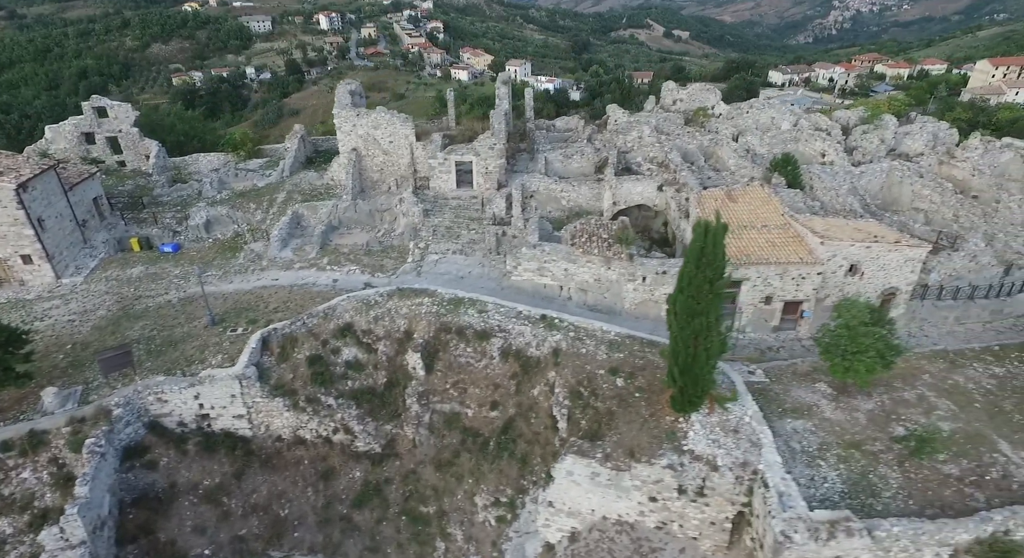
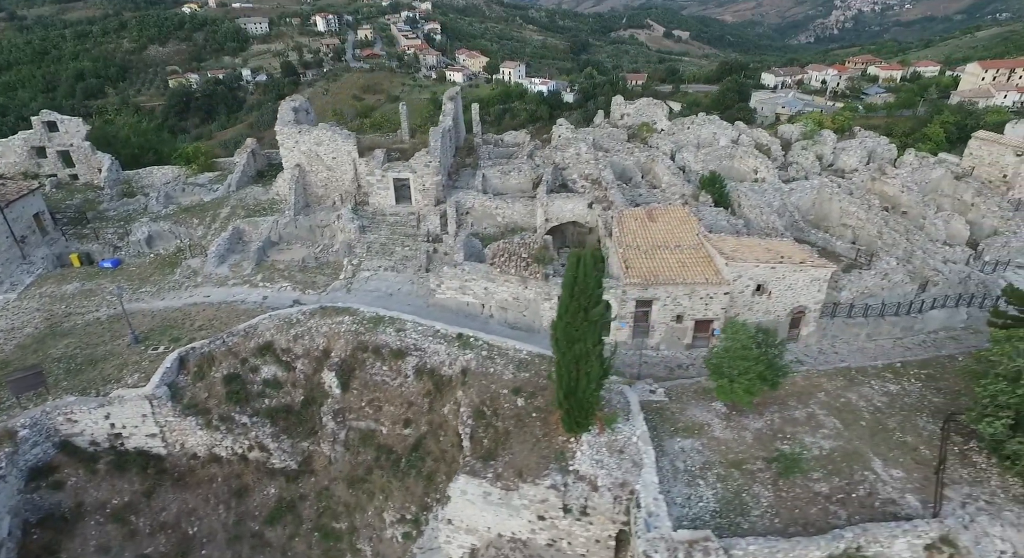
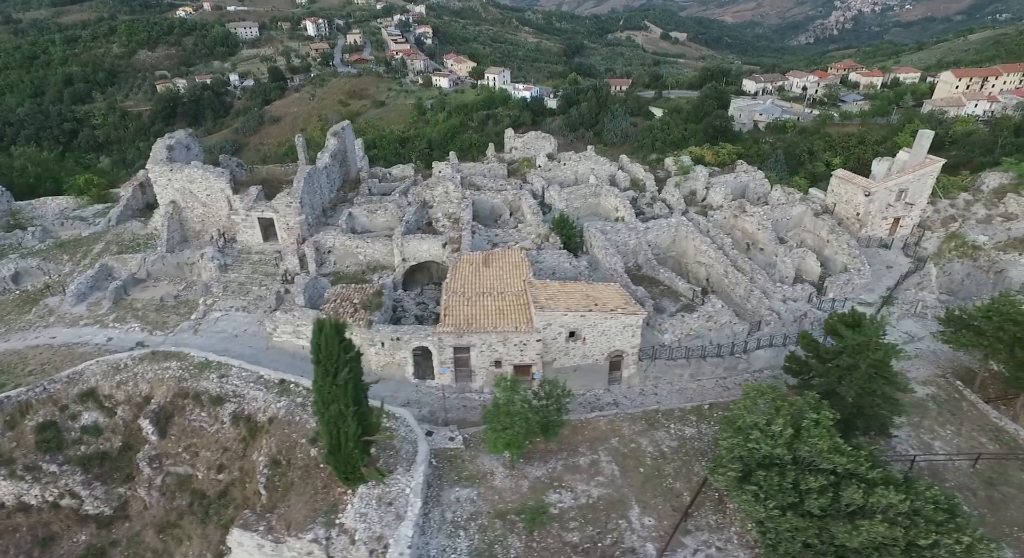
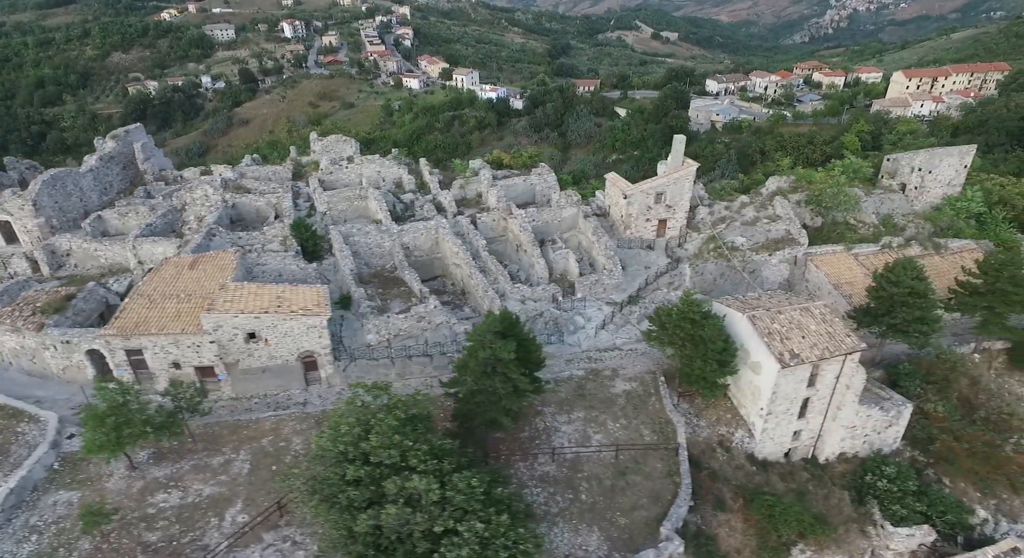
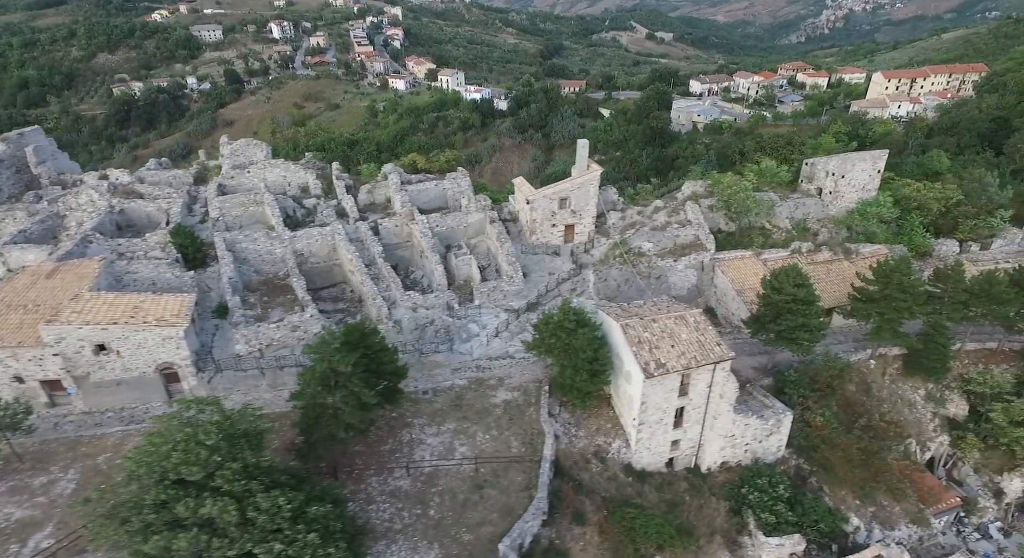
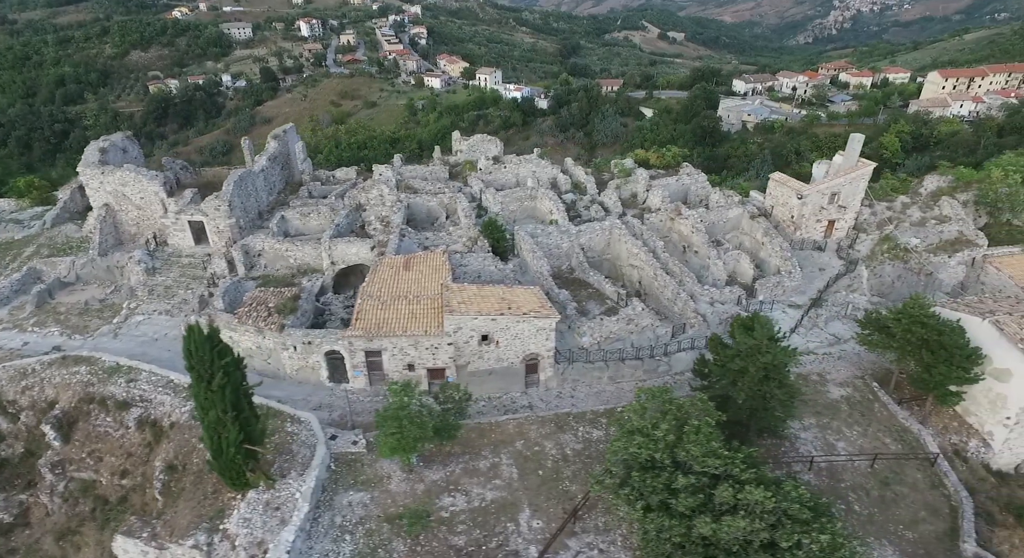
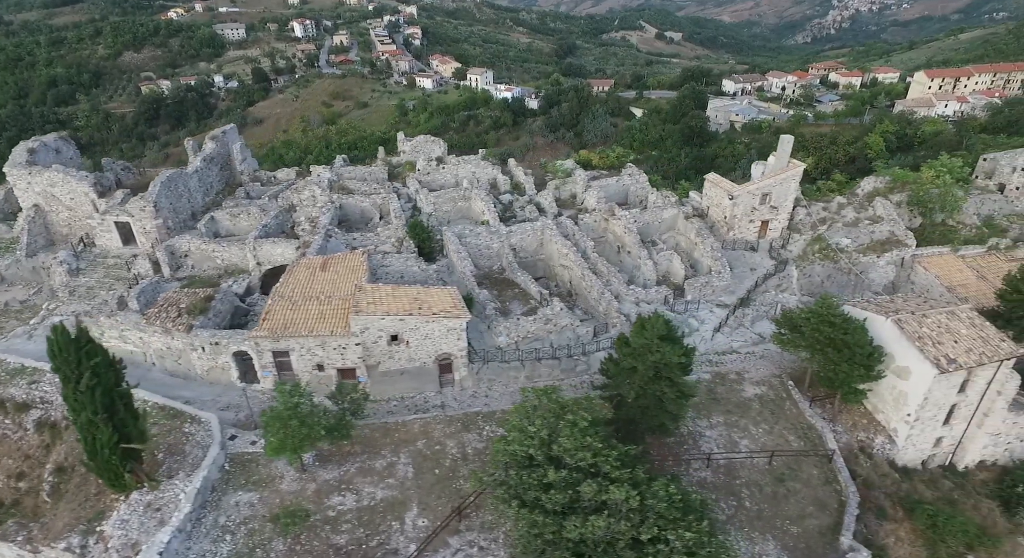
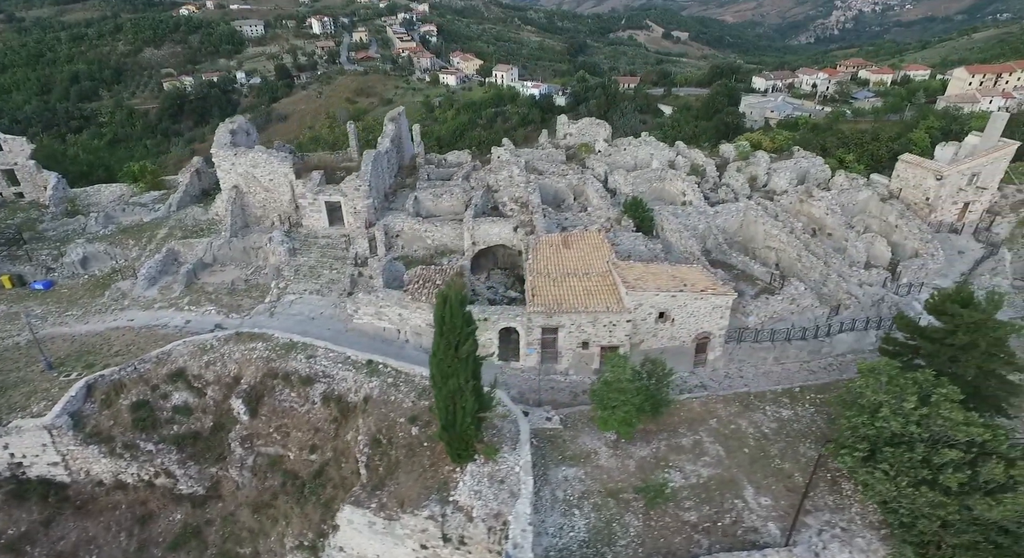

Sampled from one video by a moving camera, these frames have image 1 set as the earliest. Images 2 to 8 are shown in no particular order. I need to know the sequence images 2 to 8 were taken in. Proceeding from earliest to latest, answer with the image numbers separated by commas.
2, 8, 3, 6, 7, 4, 5
